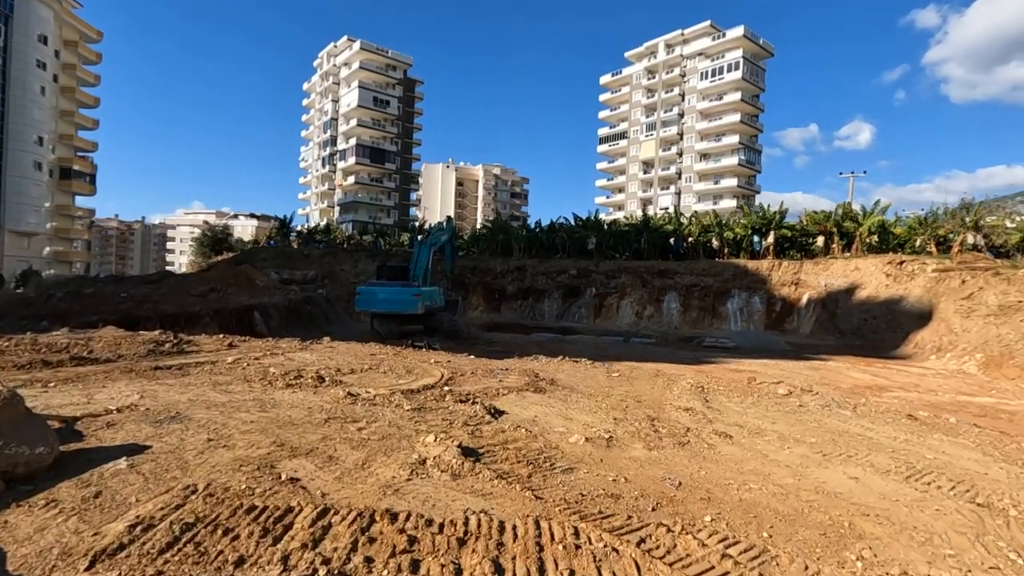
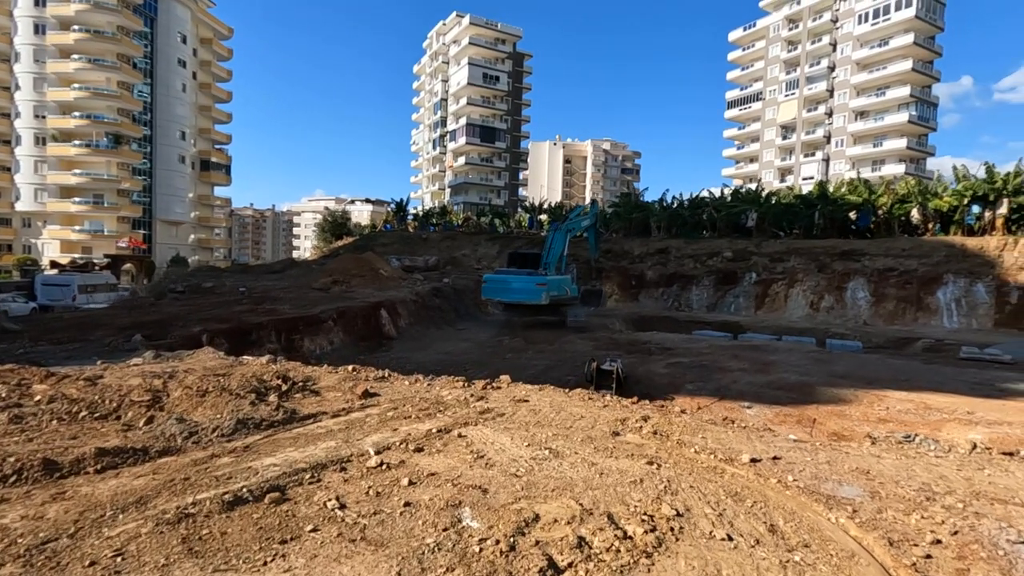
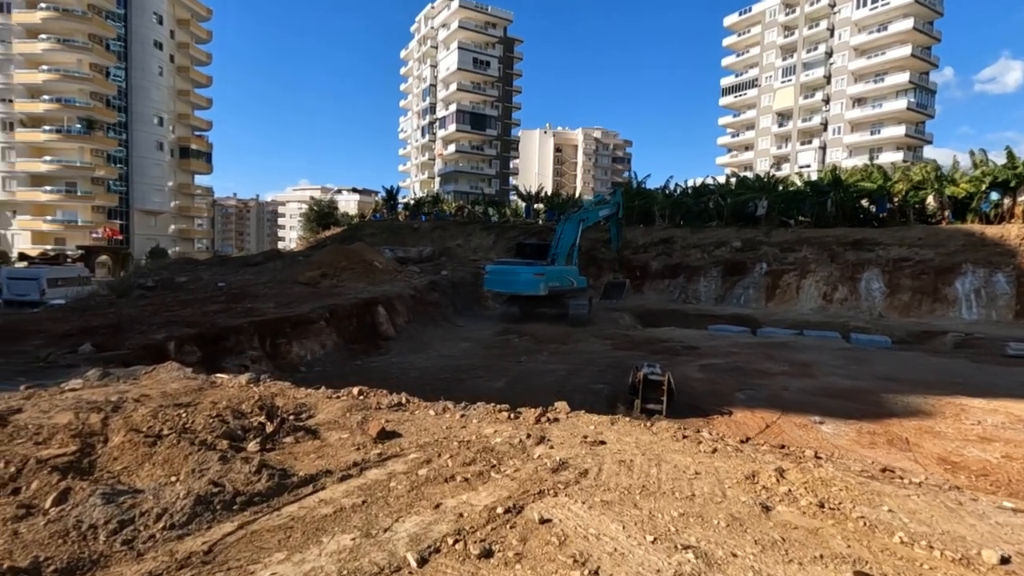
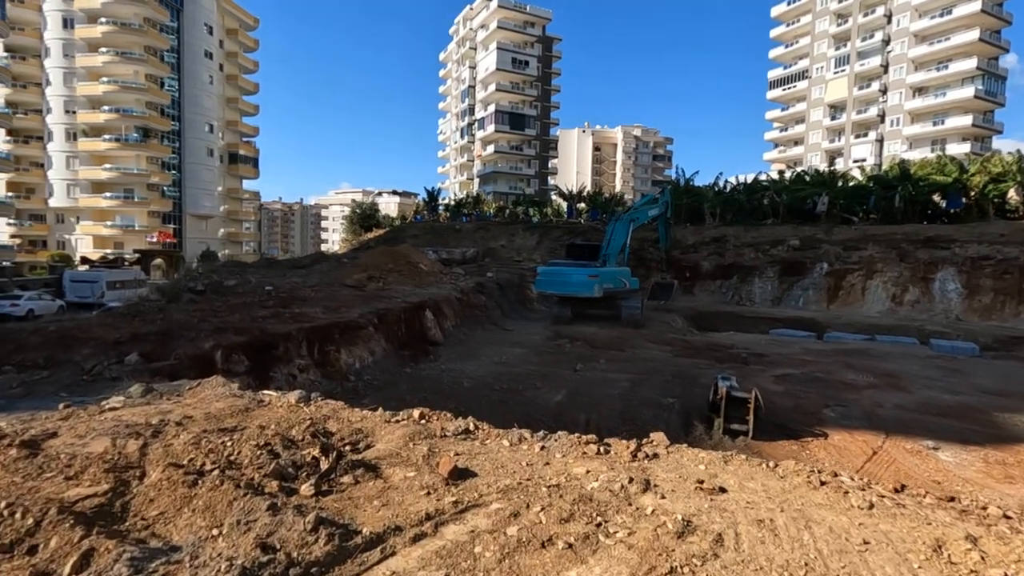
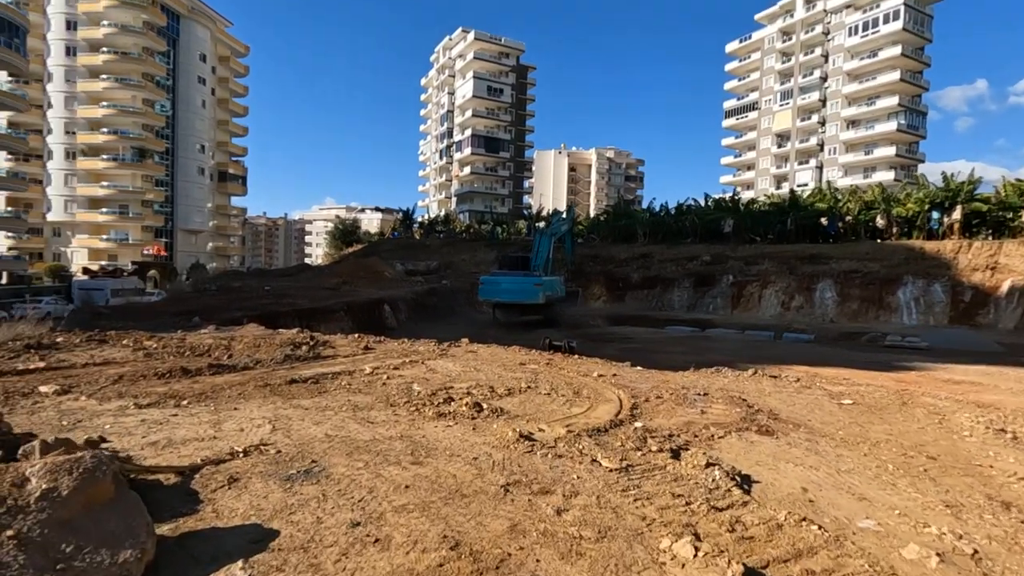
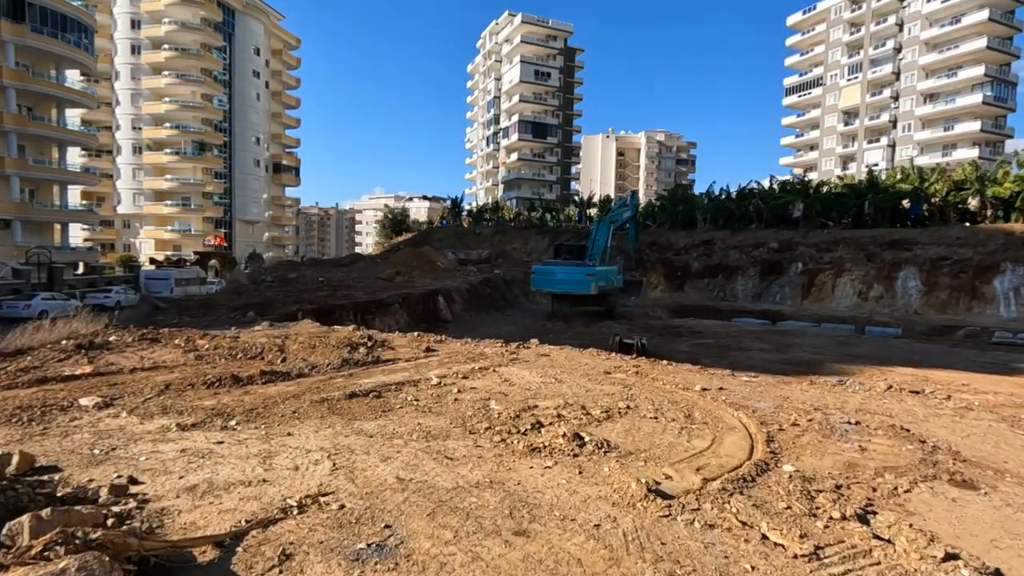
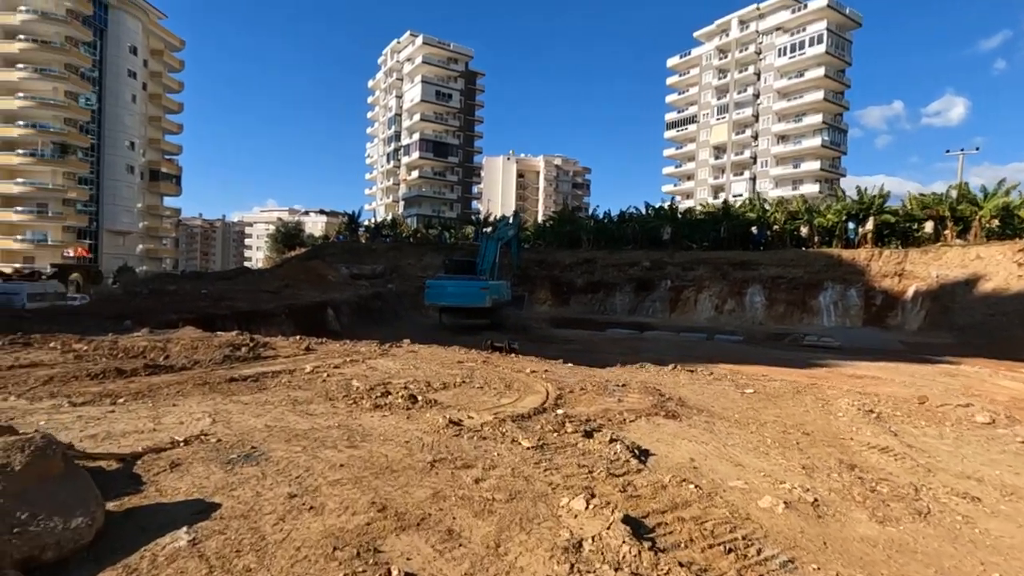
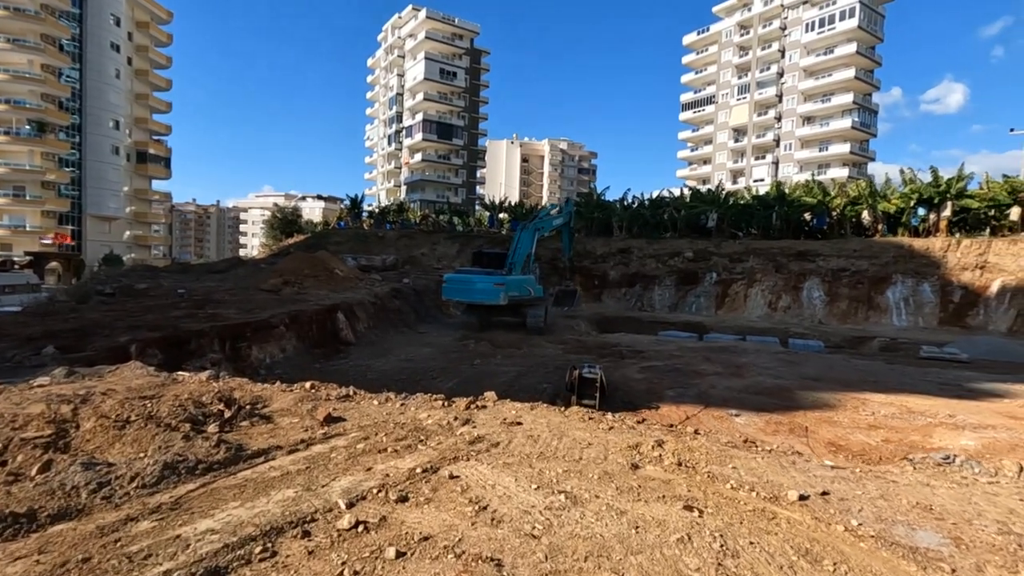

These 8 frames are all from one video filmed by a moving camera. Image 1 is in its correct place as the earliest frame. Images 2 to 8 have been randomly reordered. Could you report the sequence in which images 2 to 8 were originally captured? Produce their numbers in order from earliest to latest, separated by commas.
7, 5, 6, 2, 8, 3, 4
